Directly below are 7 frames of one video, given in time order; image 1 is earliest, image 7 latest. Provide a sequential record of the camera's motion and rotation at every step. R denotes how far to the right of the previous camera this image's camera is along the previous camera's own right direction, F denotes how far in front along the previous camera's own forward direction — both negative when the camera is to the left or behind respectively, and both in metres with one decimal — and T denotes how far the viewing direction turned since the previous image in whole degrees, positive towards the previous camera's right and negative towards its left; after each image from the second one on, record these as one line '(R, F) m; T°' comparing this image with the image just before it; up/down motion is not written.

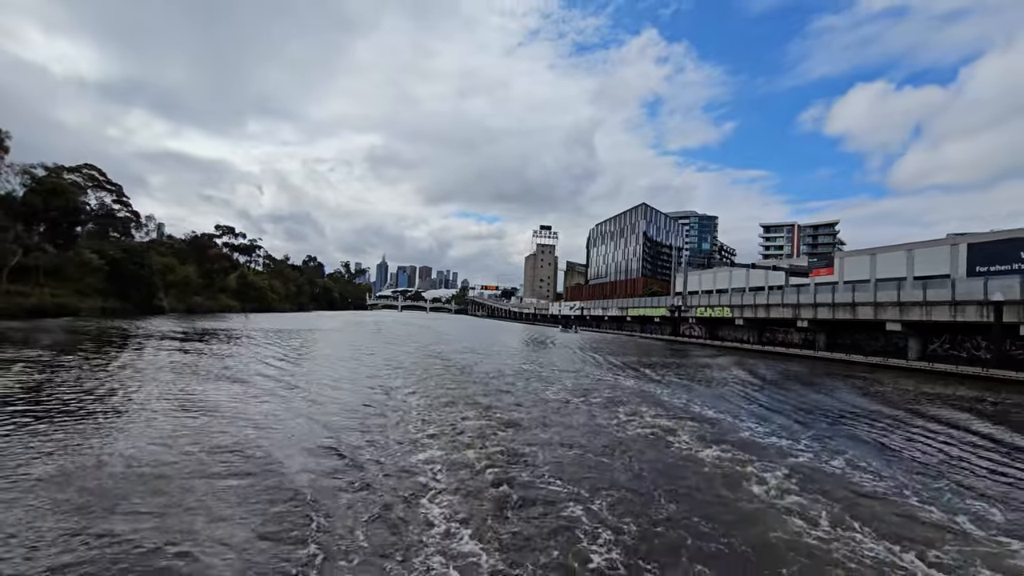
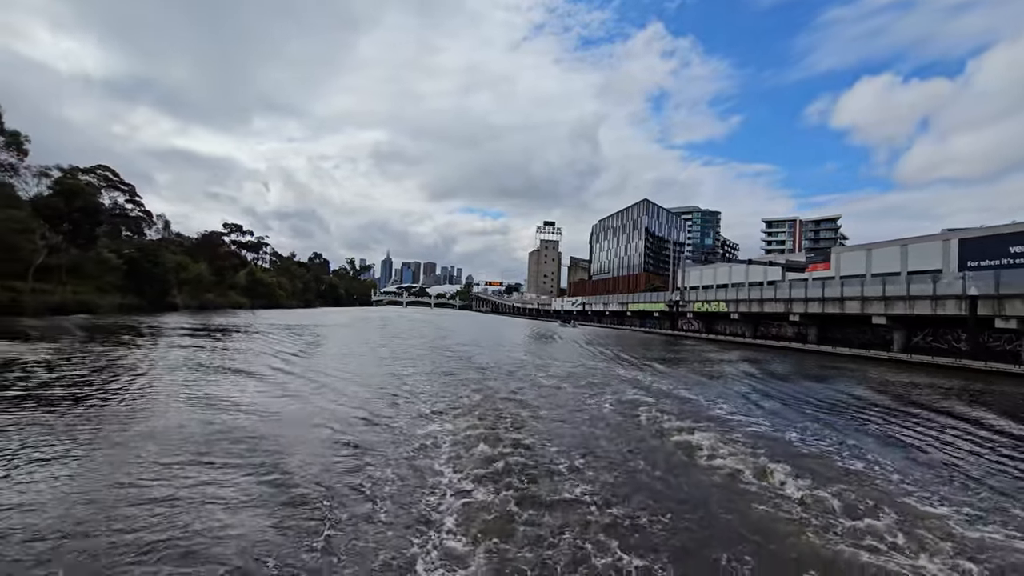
(+0.2, -0.9) m; -1°
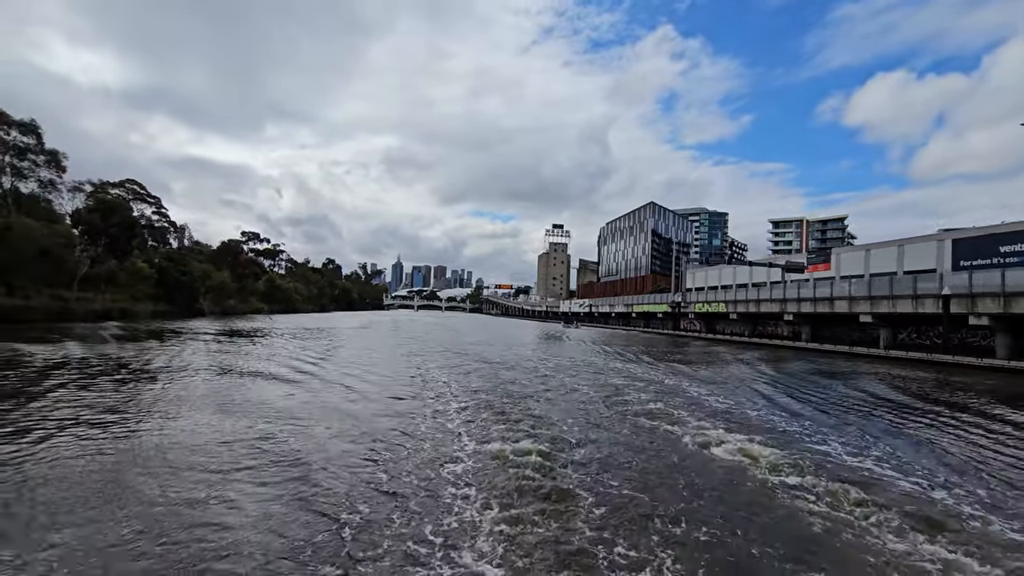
(+0.3, -1.5) m; -1°
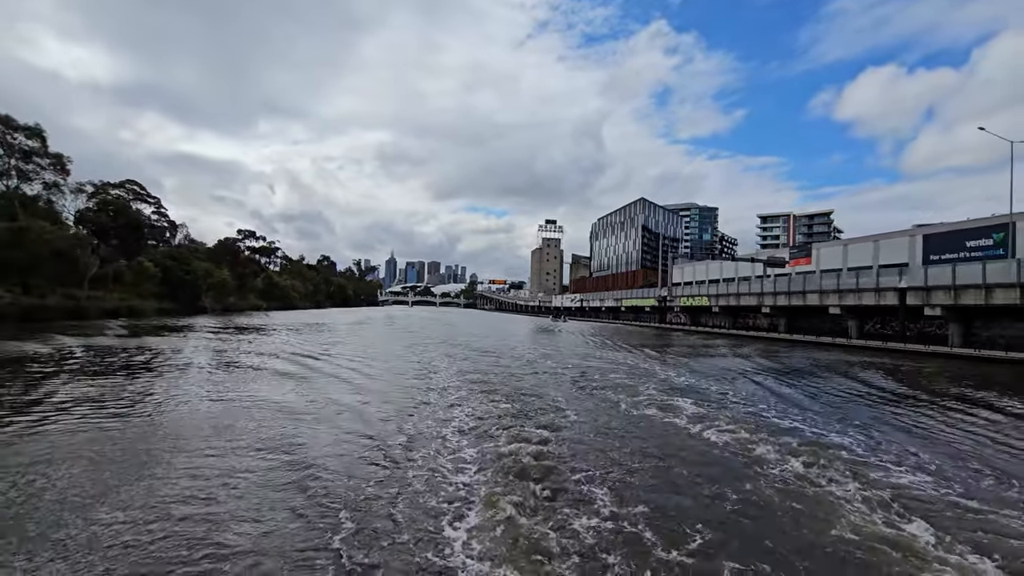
(+0.2, -1.3) m; +1°
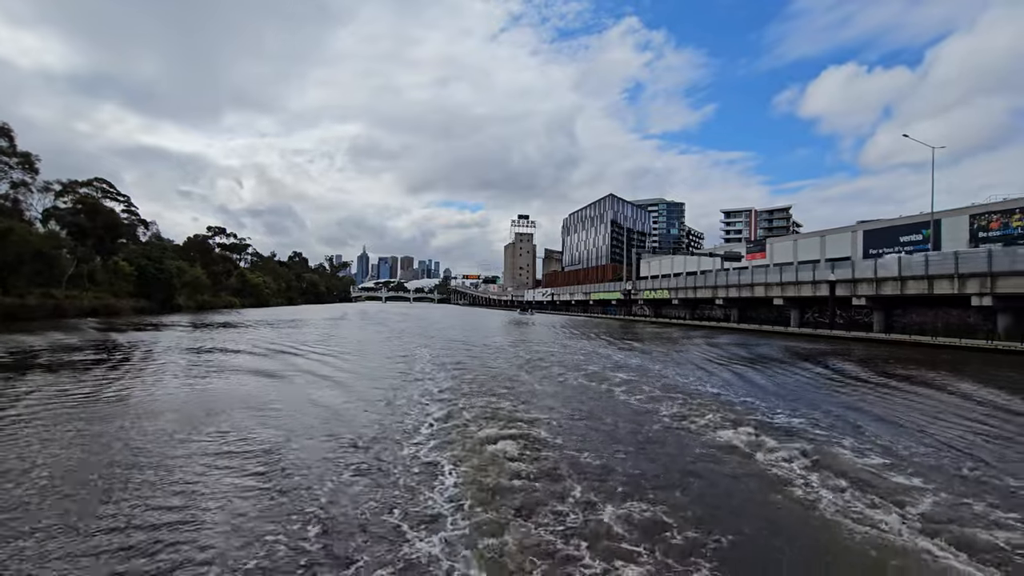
(+0.2, -1.5) m; +3°
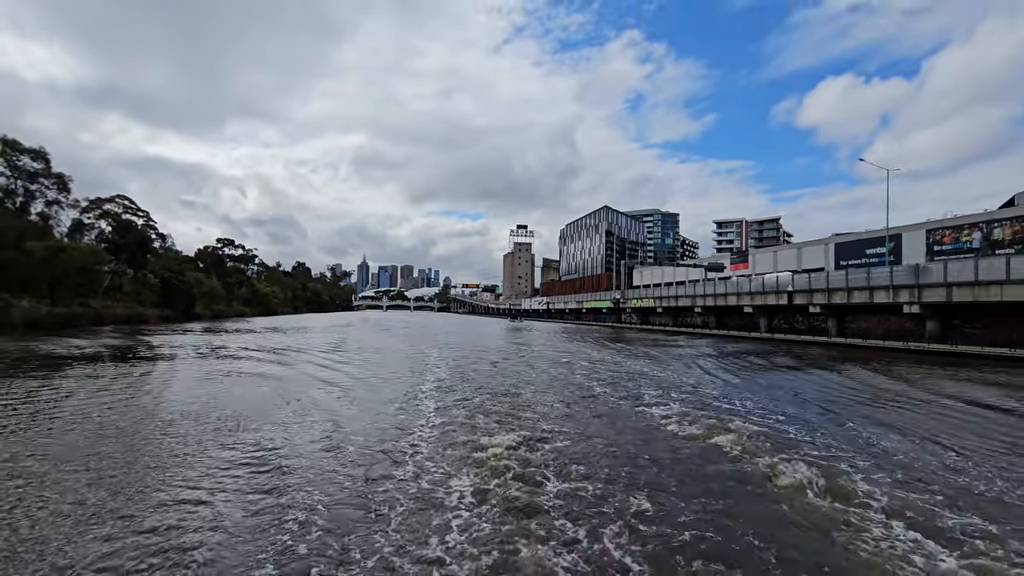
(+0.4, -2.6) m; 0°
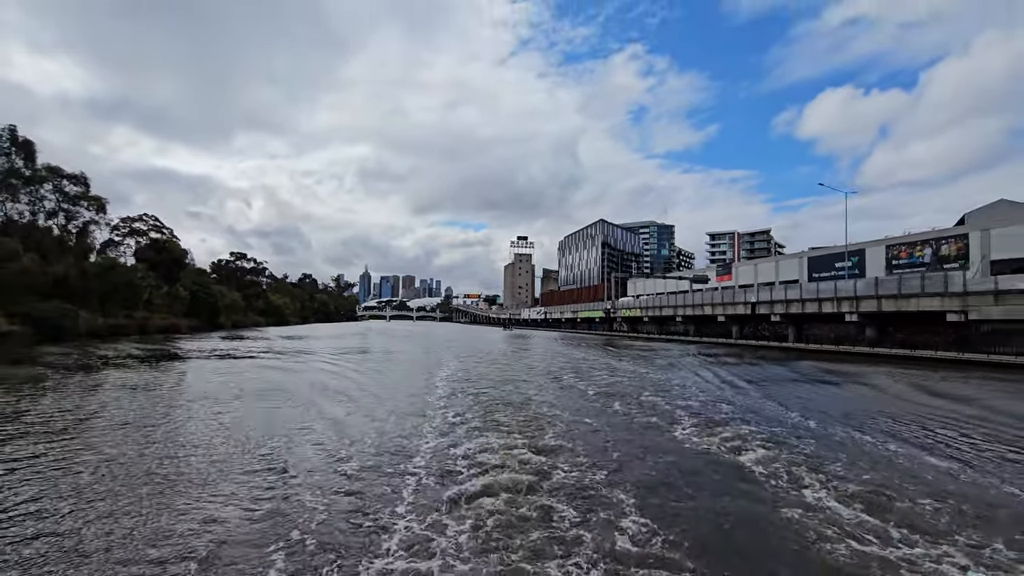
(+0.4, -3.2) m; 0°
